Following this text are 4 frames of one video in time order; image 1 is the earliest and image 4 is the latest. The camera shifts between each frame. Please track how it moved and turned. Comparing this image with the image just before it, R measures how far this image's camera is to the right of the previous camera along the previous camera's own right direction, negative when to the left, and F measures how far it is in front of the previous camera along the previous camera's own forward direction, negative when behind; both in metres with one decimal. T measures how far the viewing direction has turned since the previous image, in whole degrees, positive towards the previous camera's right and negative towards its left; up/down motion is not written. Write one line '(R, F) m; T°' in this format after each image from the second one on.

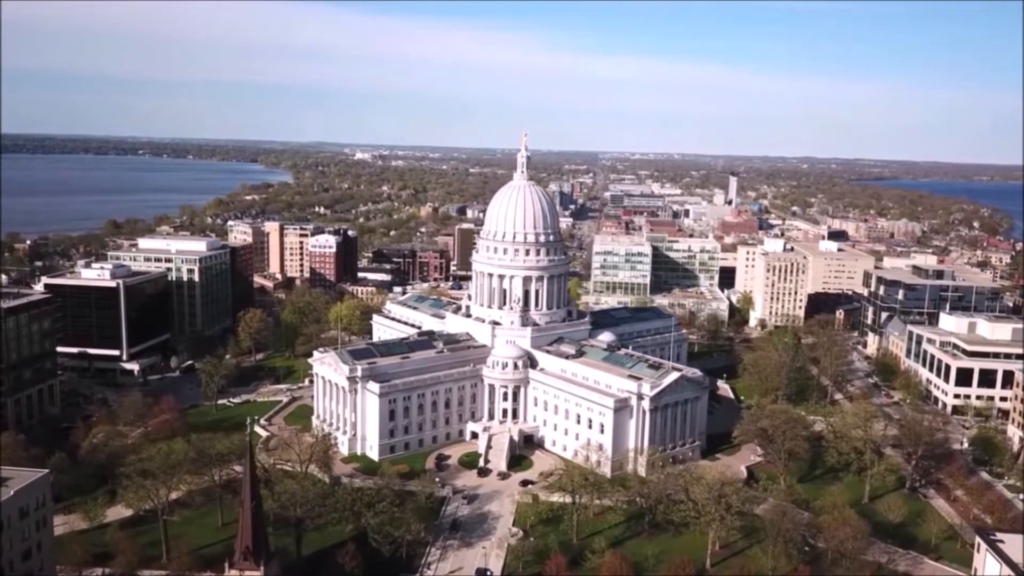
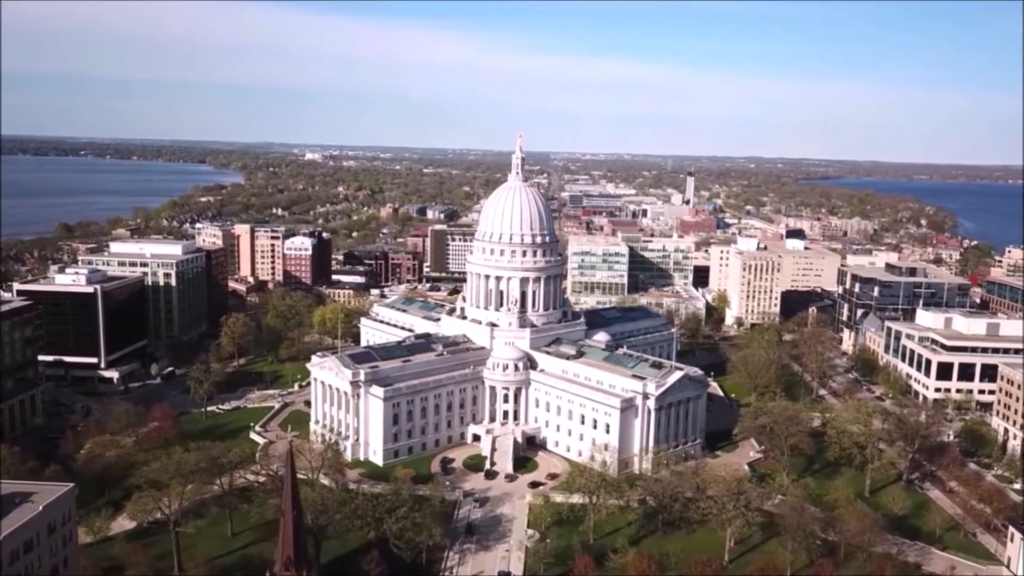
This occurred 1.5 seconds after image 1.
(-3.0, +0.1) m; +3°
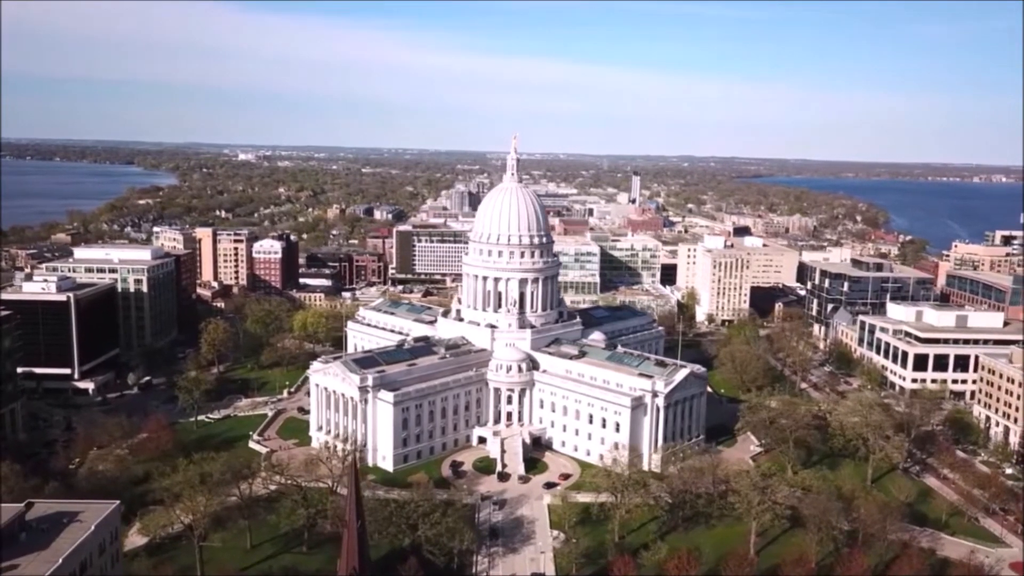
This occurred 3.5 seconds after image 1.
(-4.1, +0.2) m; +4°
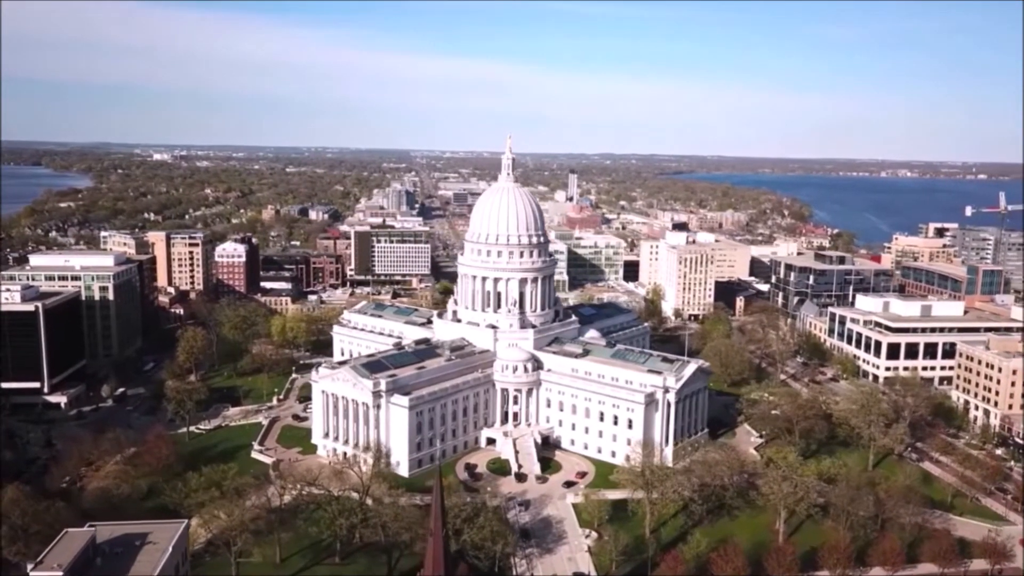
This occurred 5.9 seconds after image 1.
(-4.9, +0.4) m; +5°
